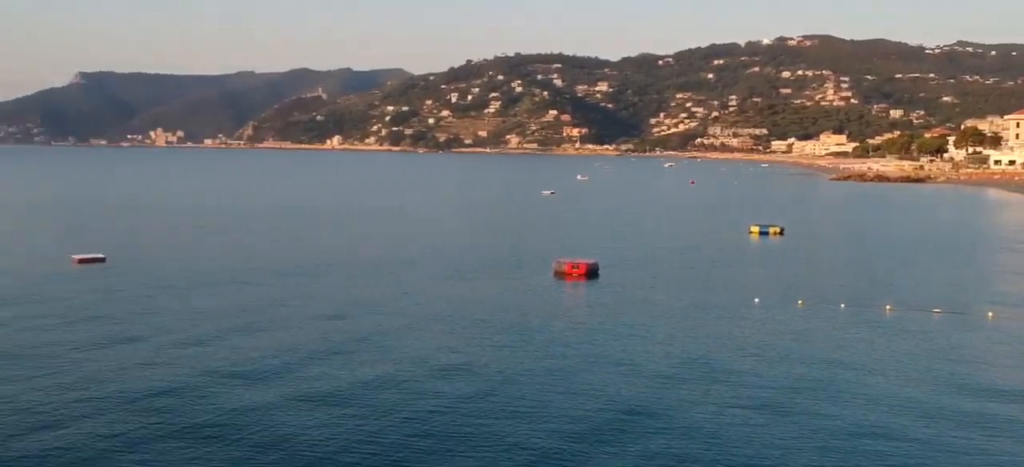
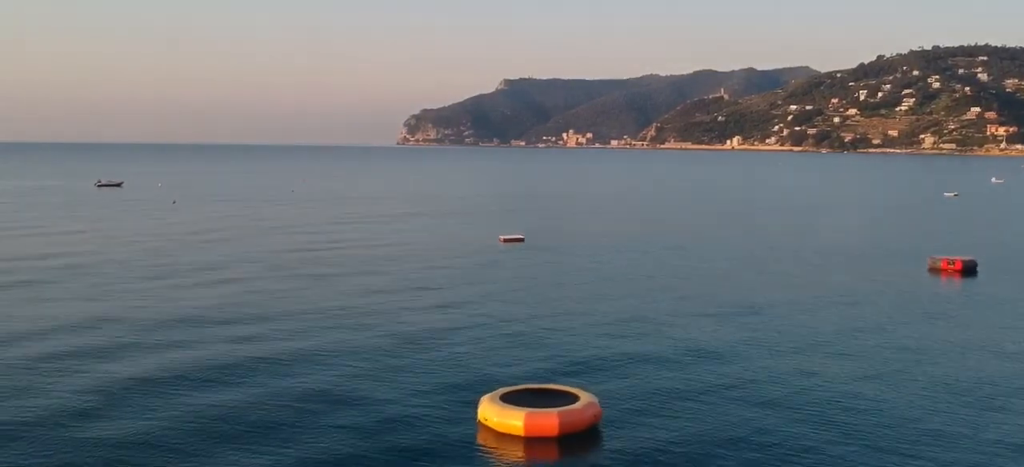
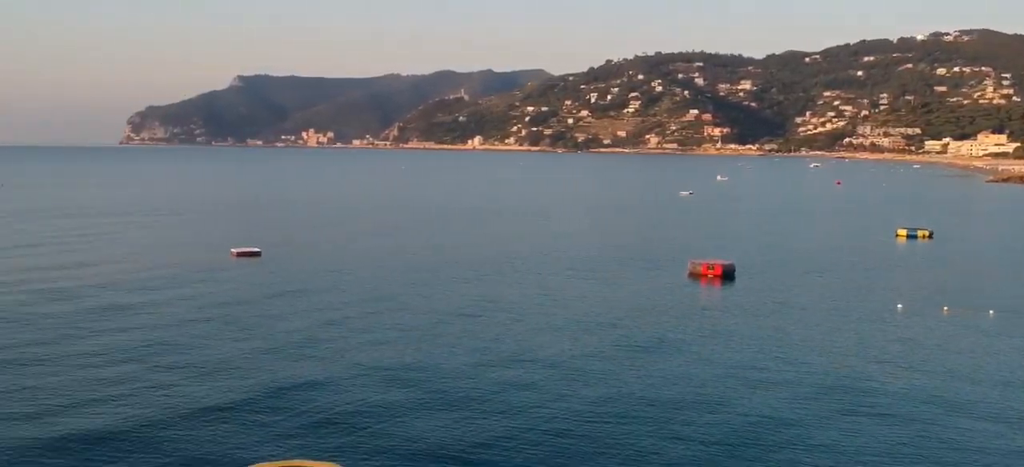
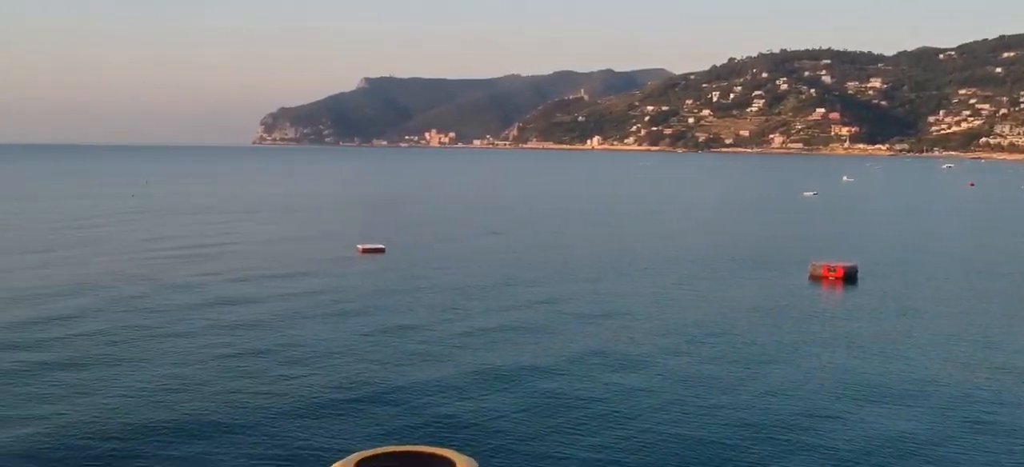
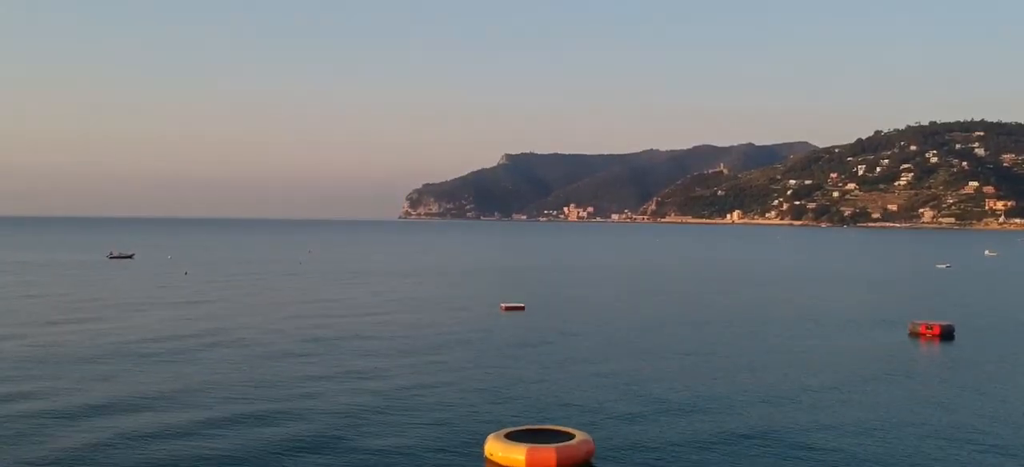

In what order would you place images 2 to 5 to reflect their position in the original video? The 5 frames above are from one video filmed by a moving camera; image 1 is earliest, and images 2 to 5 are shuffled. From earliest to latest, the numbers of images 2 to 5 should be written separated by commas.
3, 4, 2, 5
